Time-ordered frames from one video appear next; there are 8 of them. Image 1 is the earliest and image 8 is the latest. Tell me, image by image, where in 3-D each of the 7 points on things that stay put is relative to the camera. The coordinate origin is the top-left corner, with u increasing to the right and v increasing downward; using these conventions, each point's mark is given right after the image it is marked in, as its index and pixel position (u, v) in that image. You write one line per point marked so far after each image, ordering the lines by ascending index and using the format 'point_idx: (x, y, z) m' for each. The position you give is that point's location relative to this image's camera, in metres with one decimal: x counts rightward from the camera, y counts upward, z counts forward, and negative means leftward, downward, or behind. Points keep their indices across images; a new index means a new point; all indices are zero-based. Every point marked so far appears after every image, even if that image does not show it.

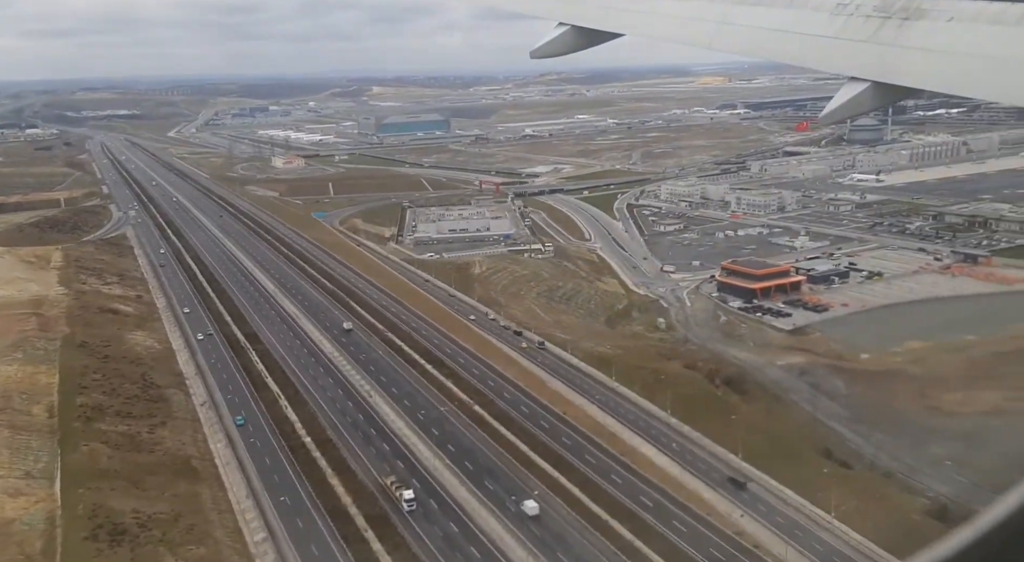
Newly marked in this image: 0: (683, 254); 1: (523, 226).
0: (+3.0, +0.5, +16.8) m
1: (+0.2, +1.1, +19.0) m
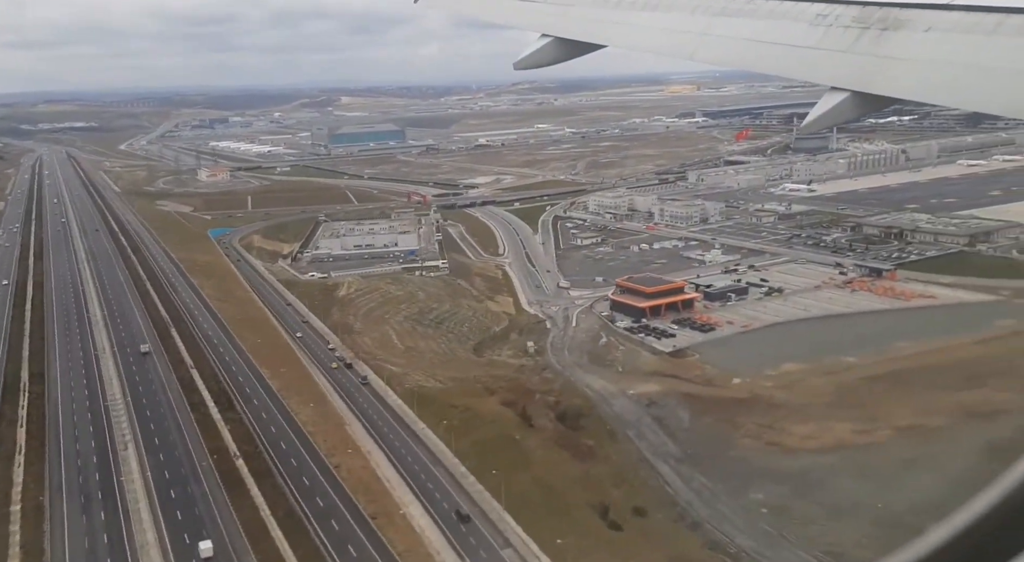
0: (+1.3, +0.2, +16.4) m
1: (-1.6, +0.8, +18.5) m
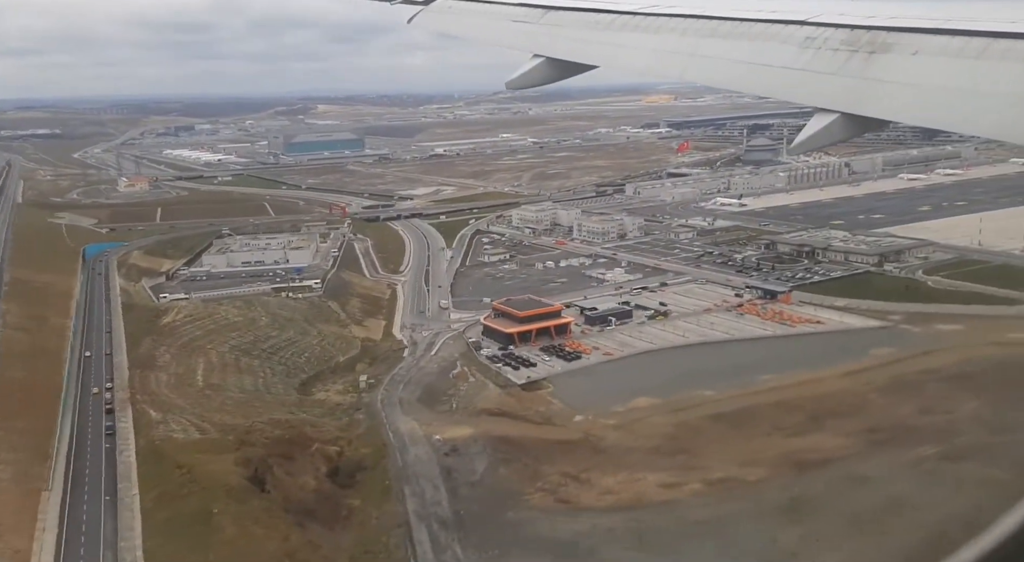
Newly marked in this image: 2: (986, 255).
0: (-0.5, -0.1, +15.7) m
1: (-3.5, +0.4, +17.7) m
2: (+9.2, +0.5, +17.9) m
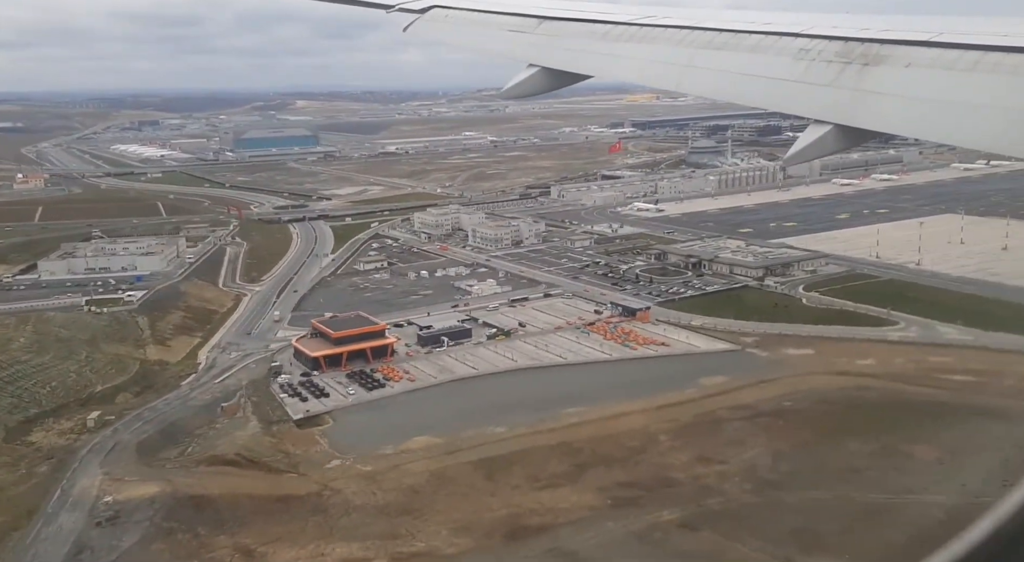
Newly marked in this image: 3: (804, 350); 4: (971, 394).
0: (-2.8, -0.3, +14.6) m
1: (-5.9, +0.3, +16.6) m
2: (+6.8, +0.2, +17.2) m
3: (+3.4, -0.8, +10.9) m
4: (+4.3, -1.1, +8.7) m
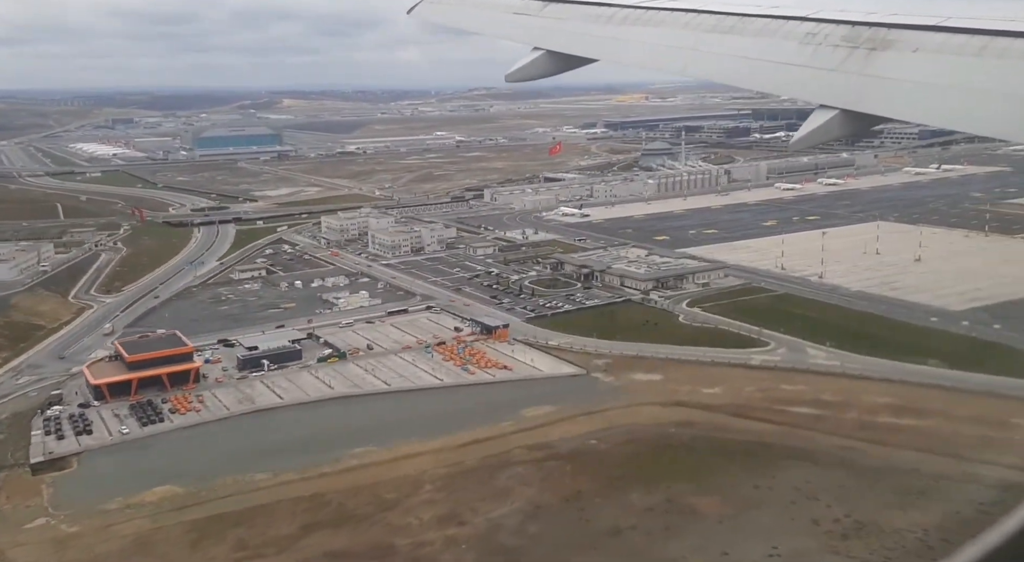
0: (-4.8, -0.5, +13.6) m
1: (-7.9, +0.1, +15.4) m
2: (+4.7, 0.0, +16.5) m
3: (+1.5, -1.0, +10.1) m
4: (+2.4, -1.3, +7.9) m
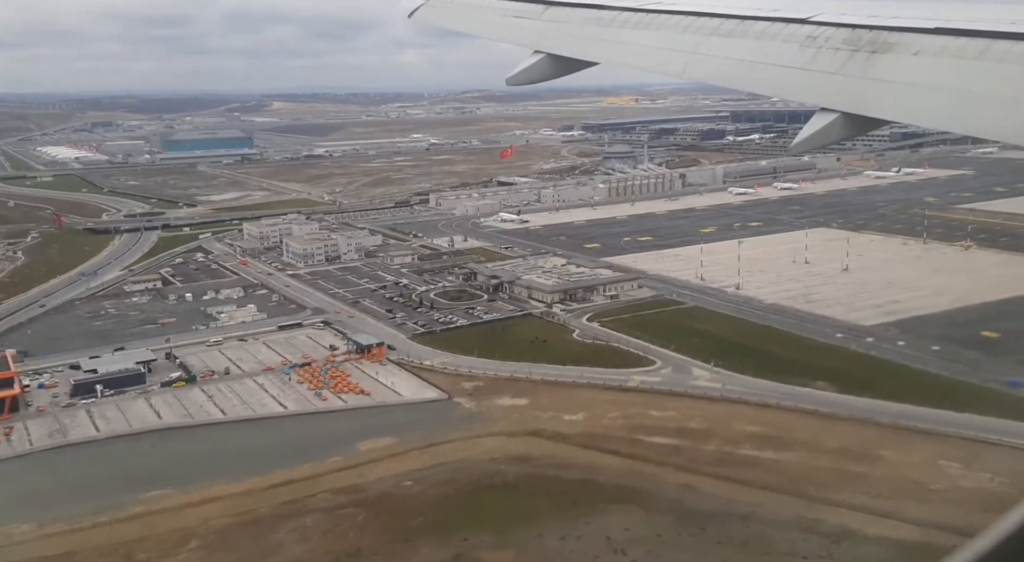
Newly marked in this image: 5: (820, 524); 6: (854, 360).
0: (-6.3, -0.7, +12.8) m
1: (-9.5, -0.1, +14.5) m
2: (+3.1, -0.2, +15.8) m
3: (0.0, -1.2, +9.4) m
4: (+1.0, -1.5, +7.2) m
5: (+2.1, -1.6, +6.2) m
6: (+4.1, -0.9, +11.1) m
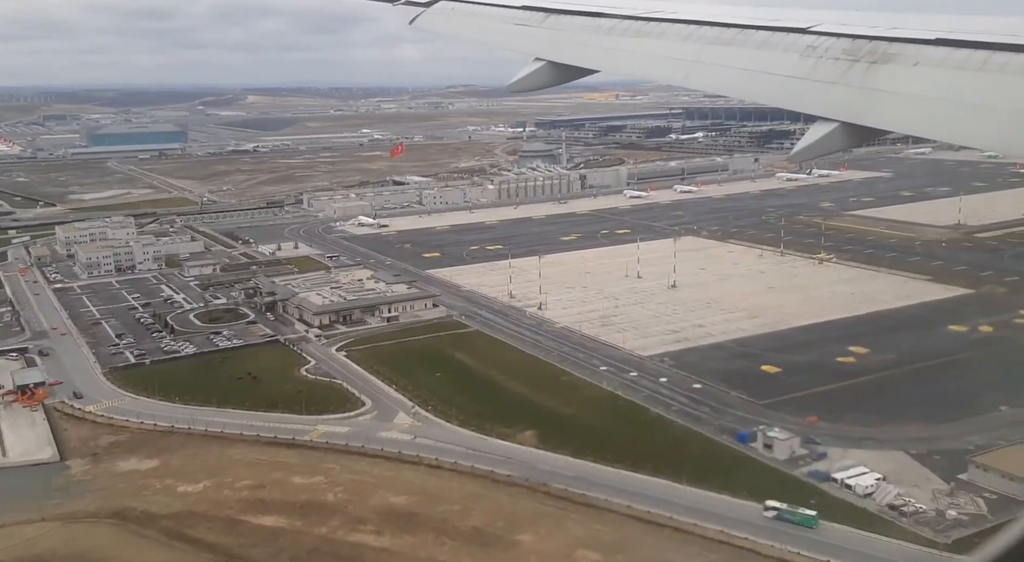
0: (-9.6, -1.0, +10.8) m
1: (-12.9, -0.4, +12.4) m
2: (-0.4, -0.5, +14.3) m
3: (-3.1, -1.5, +7.8) m
4: (-2.0, -1.8, +5.6) m
5: (-0.9, -1.9, +4.6) m
6: (+0.9, -1.2, +9.6) m
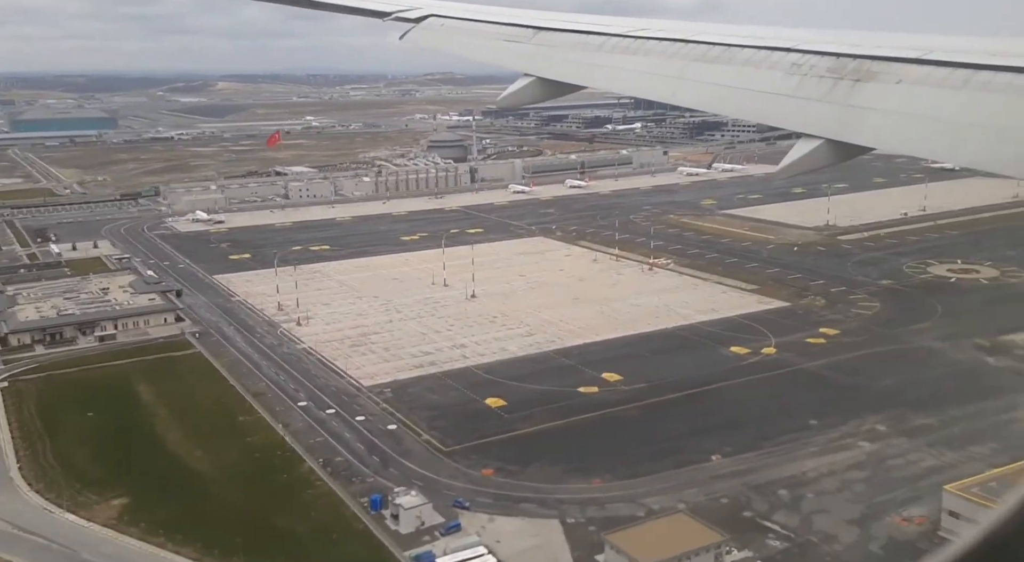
0: (-12.8, -1.2, +8.7) m
1: (-16.2, -0.5, +10.1) m
2: (-3.8, -0.6, +12.7) m
3: (-6.1, -1.8, +6.0) m
4: (-4.9, -2.1, +4.0) m
5: (-3.8, -2.2, +3.0) m
6: (-2.3, -1.5, +8.1) m
